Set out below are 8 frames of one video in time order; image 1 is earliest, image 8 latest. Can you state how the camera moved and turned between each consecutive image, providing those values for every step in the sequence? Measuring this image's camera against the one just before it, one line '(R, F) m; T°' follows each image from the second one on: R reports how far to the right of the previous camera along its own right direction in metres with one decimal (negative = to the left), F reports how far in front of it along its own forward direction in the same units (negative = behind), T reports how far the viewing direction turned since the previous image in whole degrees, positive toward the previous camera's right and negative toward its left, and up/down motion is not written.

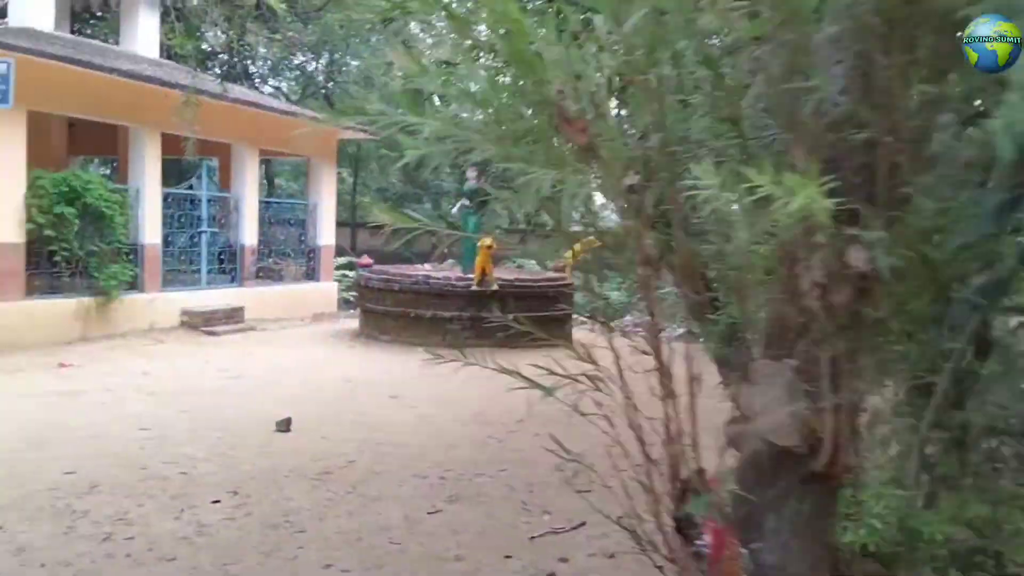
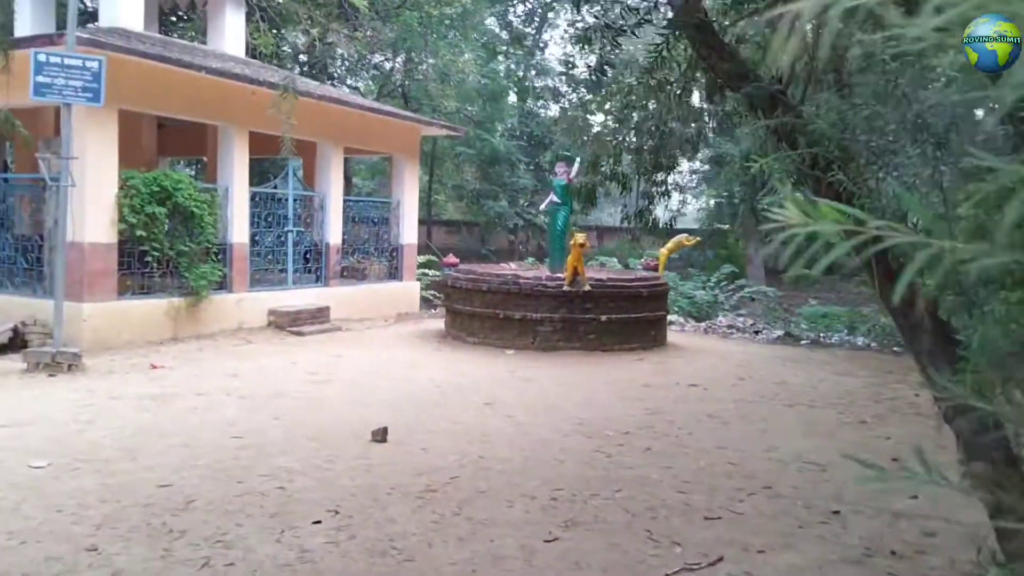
(-0.2, +0.4) m; -5°
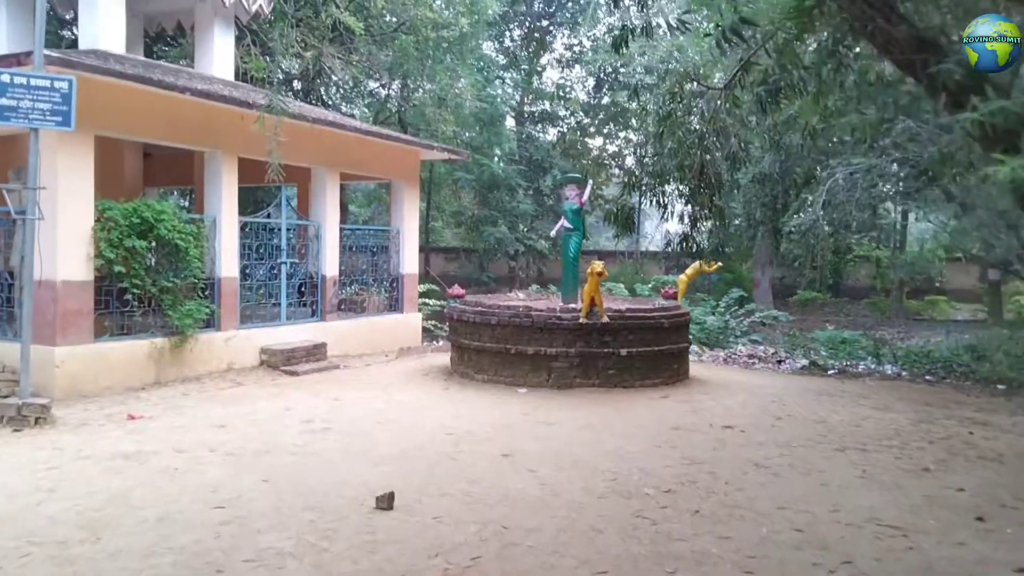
(-0.1, +0.7) m; 0°
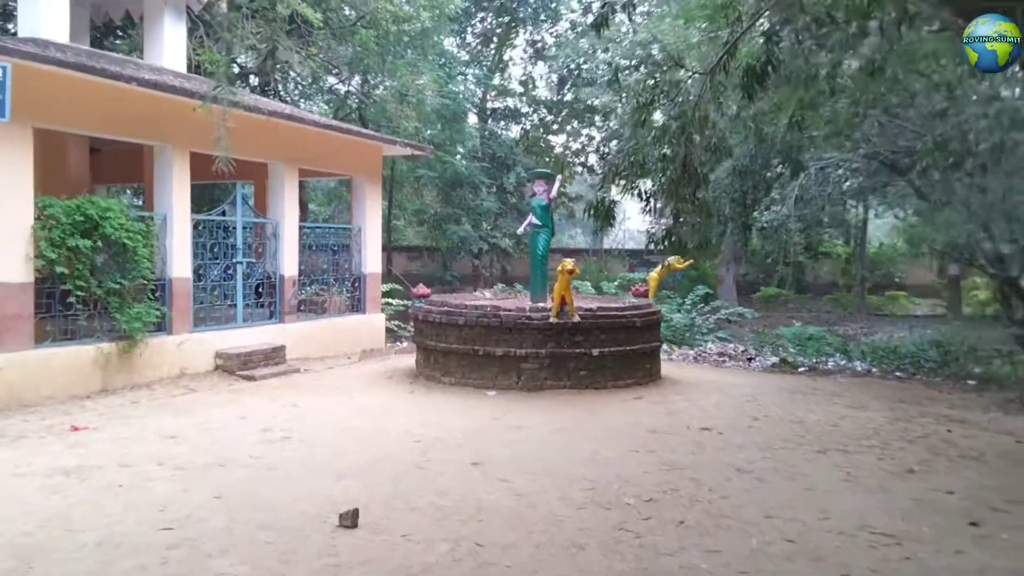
(0.0, +0.3) m; +3°
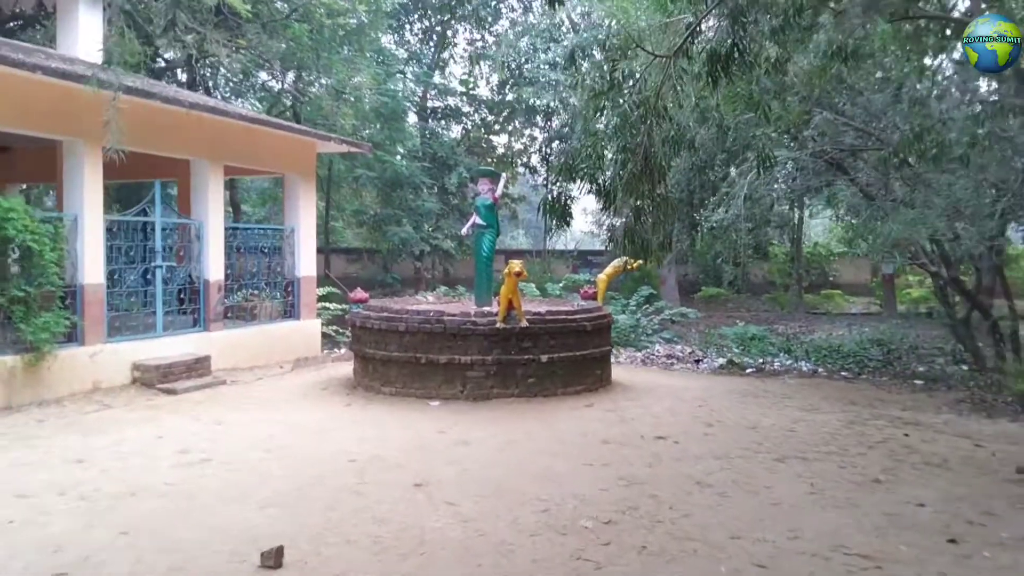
(0.0, +0.4) m; +4°
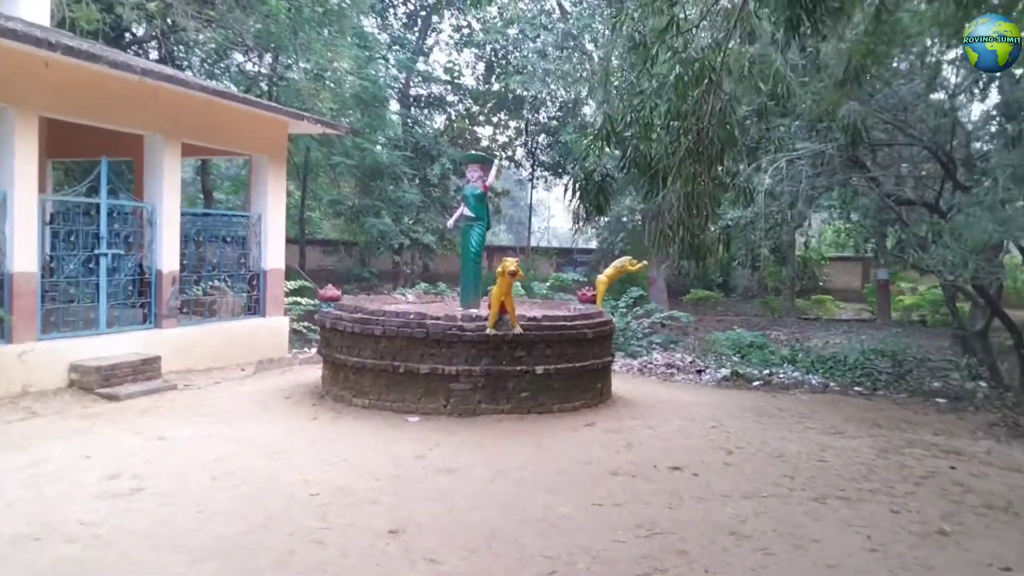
(-0.1, +0.9) m; +2°
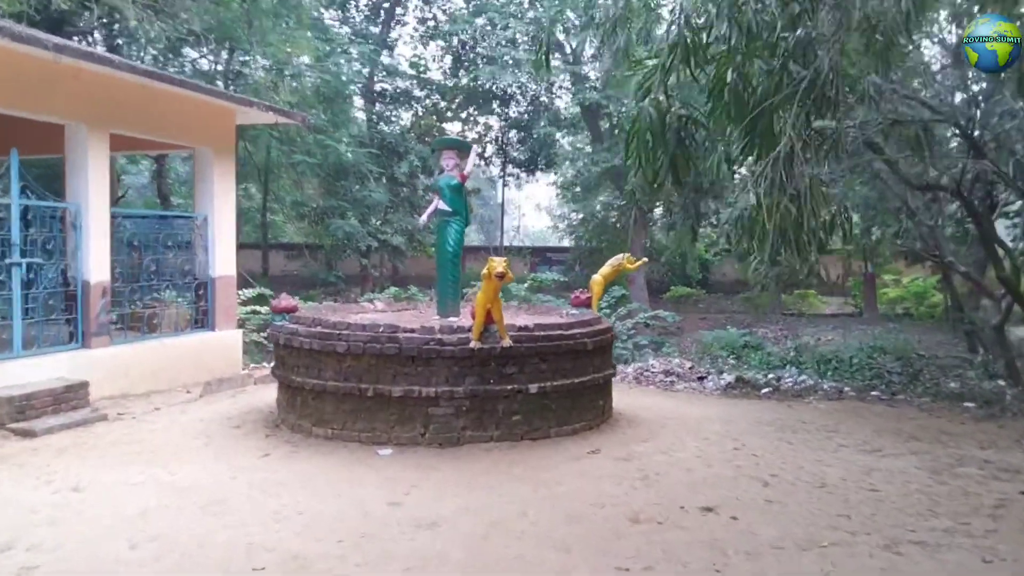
(-0.1, +1.0) m; +2°
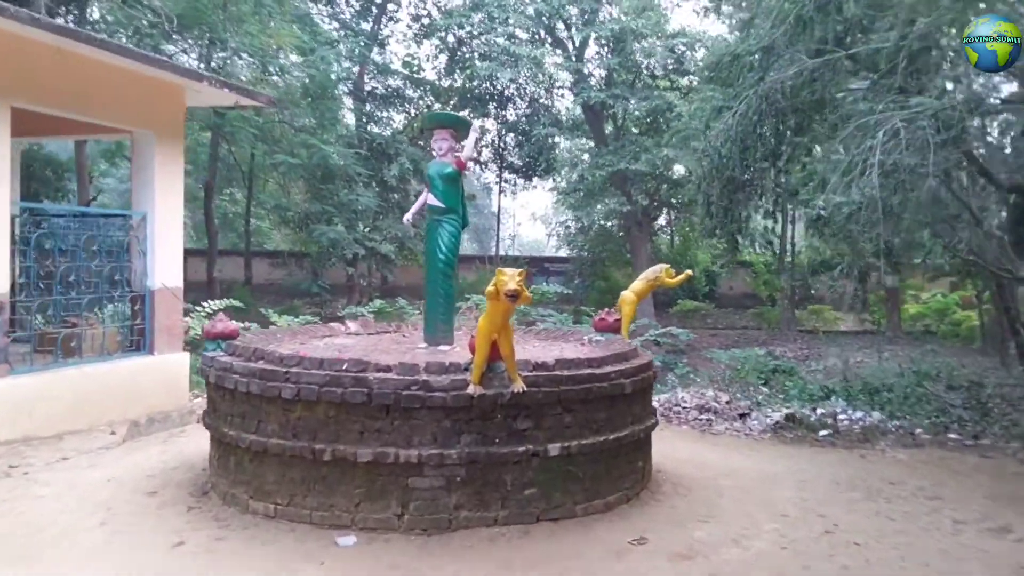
(-0.1, +1.5) m; +1°
